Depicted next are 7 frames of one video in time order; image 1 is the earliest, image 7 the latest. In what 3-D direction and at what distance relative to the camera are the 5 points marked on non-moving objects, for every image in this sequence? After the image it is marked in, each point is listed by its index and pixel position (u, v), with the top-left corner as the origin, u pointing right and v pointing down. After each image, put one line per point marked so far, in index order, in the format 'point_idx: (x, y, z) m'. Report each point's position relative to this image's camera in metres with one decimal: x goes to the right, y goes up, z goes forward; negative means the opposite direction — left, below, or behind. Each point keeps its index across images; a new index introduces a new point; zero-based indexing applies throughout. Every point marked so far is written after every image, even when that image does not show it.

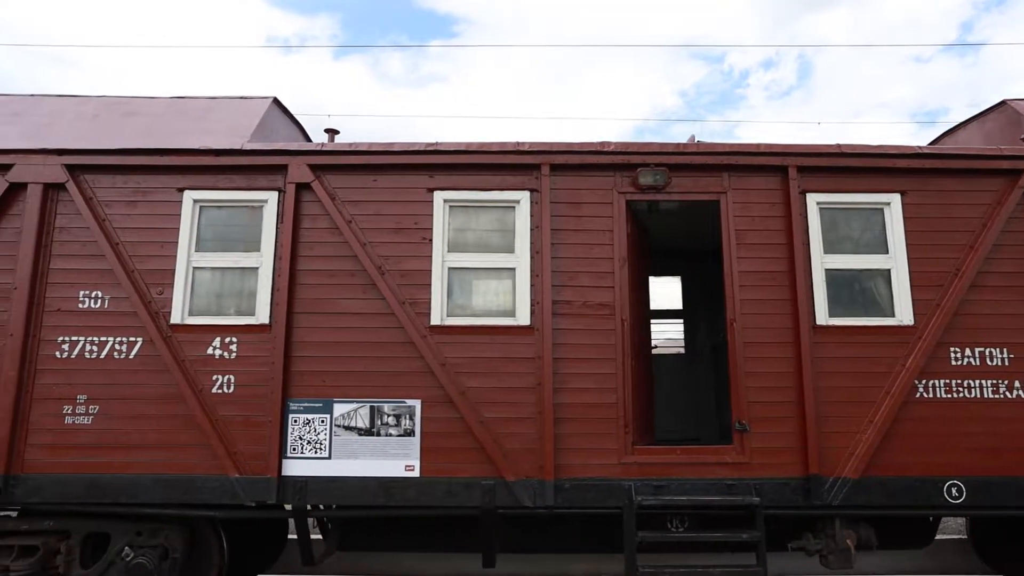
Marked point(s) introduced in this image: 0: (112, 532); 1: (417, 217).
0: (-3.0, -1.8, +4.9) m
1: (-0.7, +0.5, +5.0) m
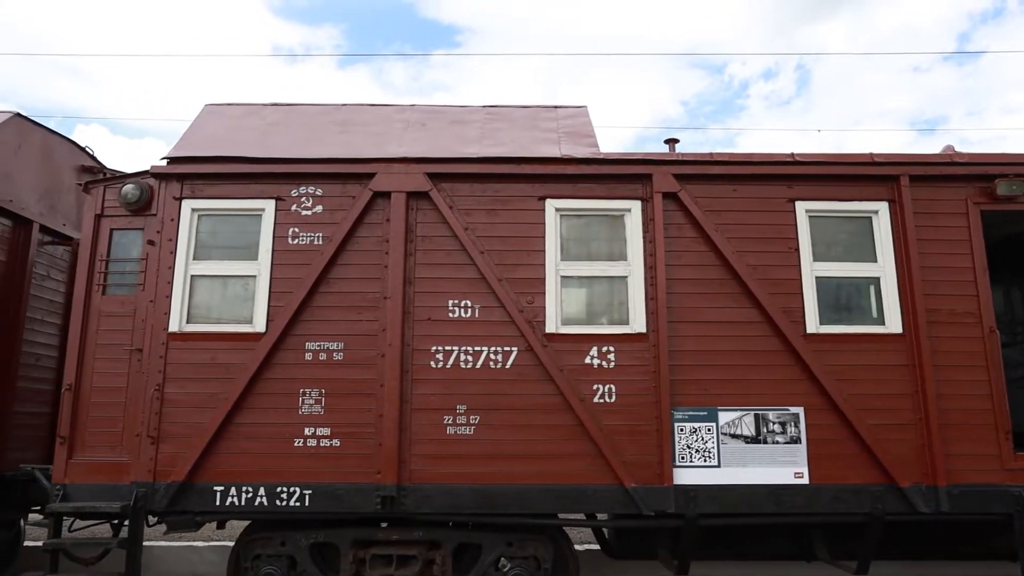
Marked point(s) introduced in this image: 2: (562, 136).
0: (-0.2, -1.9, +4.9) m
1: (+2.1, +0.5, +5.0) m
2: (+0.4, +1.2, +5.4) m
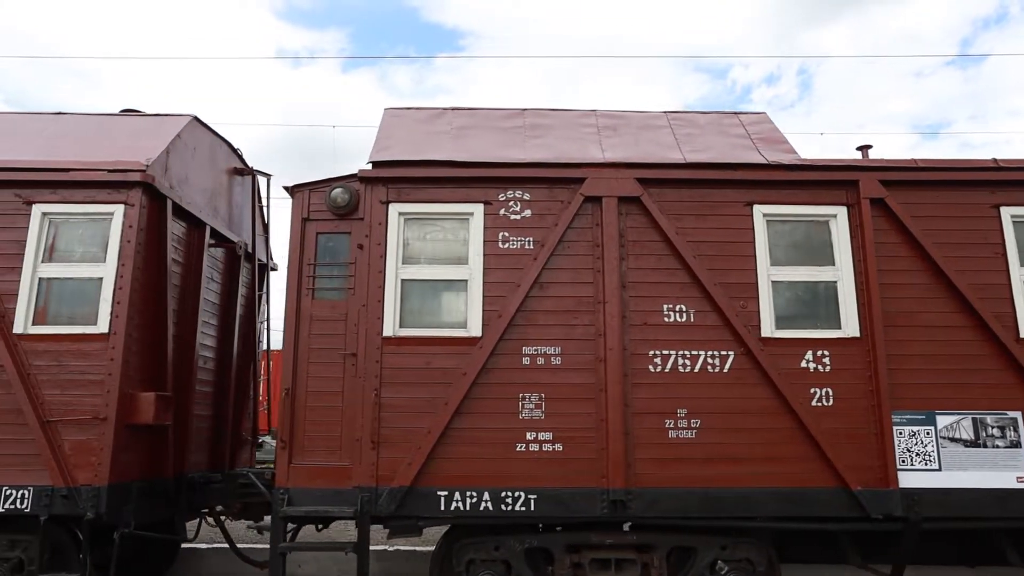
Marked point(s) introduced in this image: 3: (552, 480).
0: (+1.4, -1.9, +4.9) m
1: (+3.7, +0.4, +5.1) m
2: (+2.0, +1.2, +5.4) m
3: (+0.3, -1.4, +4.7) m
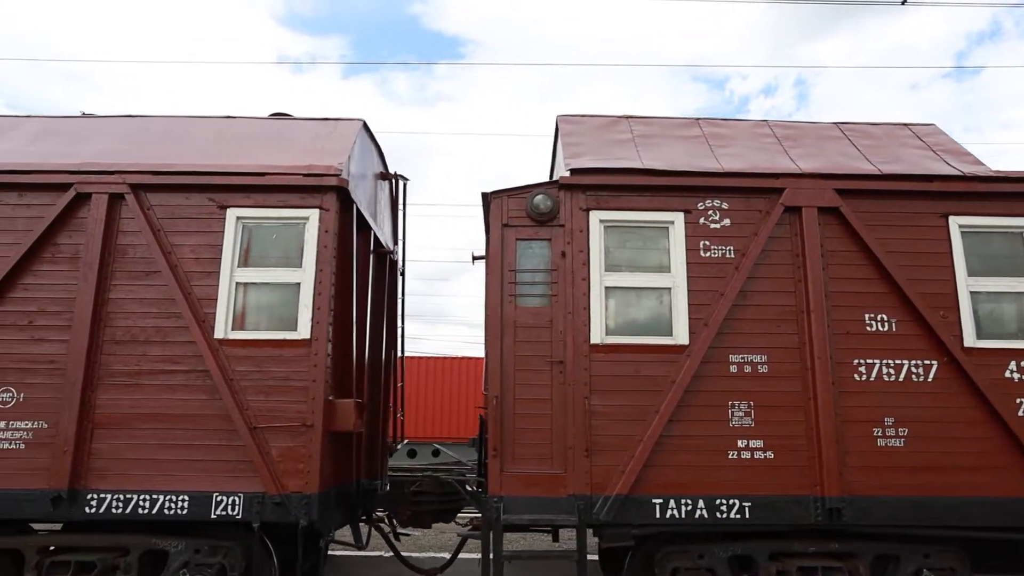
0: (+2.9, -2.0, +4.9) m
1: (+5.2, +0.3, +5.1) m
2: (+3.6, +1.1, +5.5) m
3: (+1.8, -1.4, +4.7) m
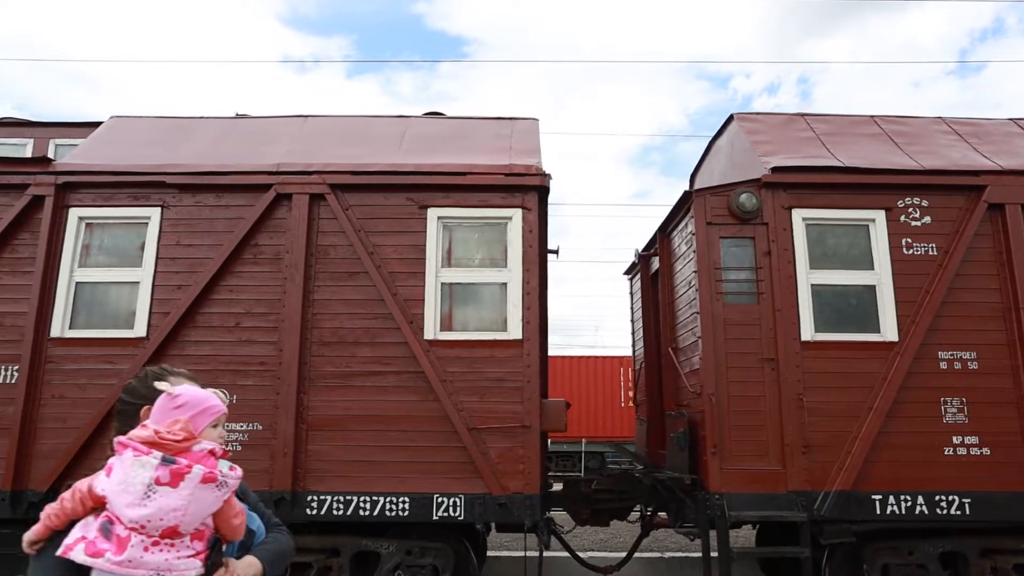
0: (+4.5, -2.0, +4.9) m
1: (+6.8, +0.4, +5.1) m
2: (+5.1, +1.2, +5.5) m
3: (+3.4, -1.4, +4.7) m
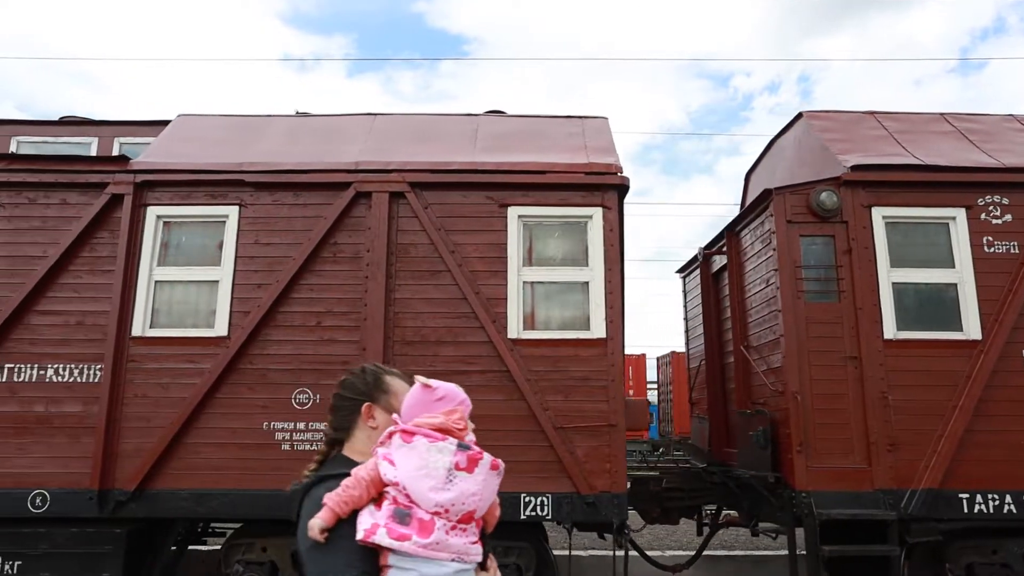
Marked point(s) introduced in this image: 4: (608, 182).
0: (+5.1, -2.0, +4.9) m
1: (+7.4, +0.4, +5.1) m
2: (+5.8, +1.2, +5.5) m
3: (+4.0, -1.4, +4.7) m
4: (+0.7, +0.8, +5.1) m
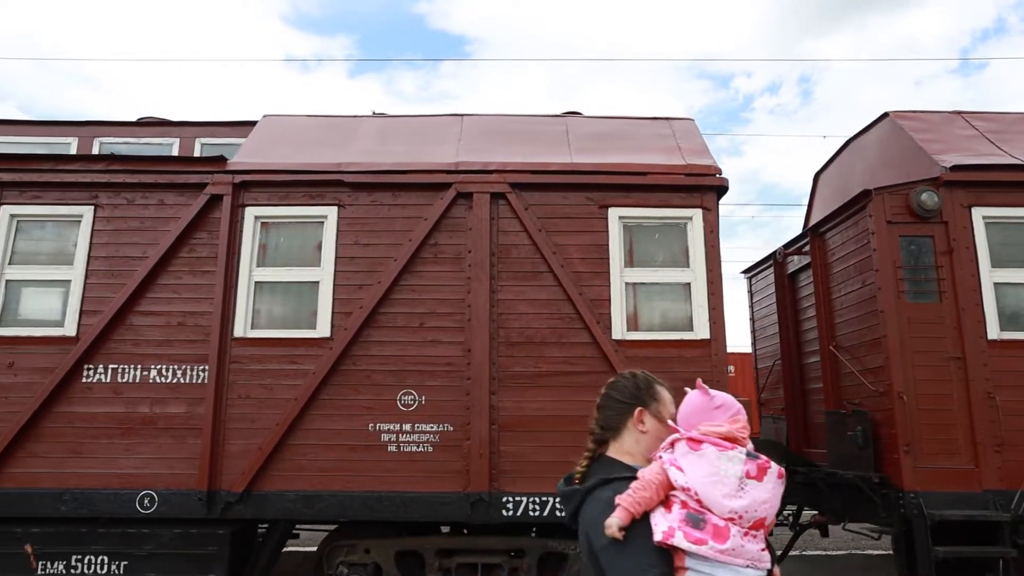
0: (+5.9, -2.0, +4.9) m
1: (+8.2, +0.4, +5.1) m
2: (+6.5, +1.2, +5.5) m
3: (+4.8, -1.4, +4.7) m
4: (+1.5, +0.8, +5.1) m
